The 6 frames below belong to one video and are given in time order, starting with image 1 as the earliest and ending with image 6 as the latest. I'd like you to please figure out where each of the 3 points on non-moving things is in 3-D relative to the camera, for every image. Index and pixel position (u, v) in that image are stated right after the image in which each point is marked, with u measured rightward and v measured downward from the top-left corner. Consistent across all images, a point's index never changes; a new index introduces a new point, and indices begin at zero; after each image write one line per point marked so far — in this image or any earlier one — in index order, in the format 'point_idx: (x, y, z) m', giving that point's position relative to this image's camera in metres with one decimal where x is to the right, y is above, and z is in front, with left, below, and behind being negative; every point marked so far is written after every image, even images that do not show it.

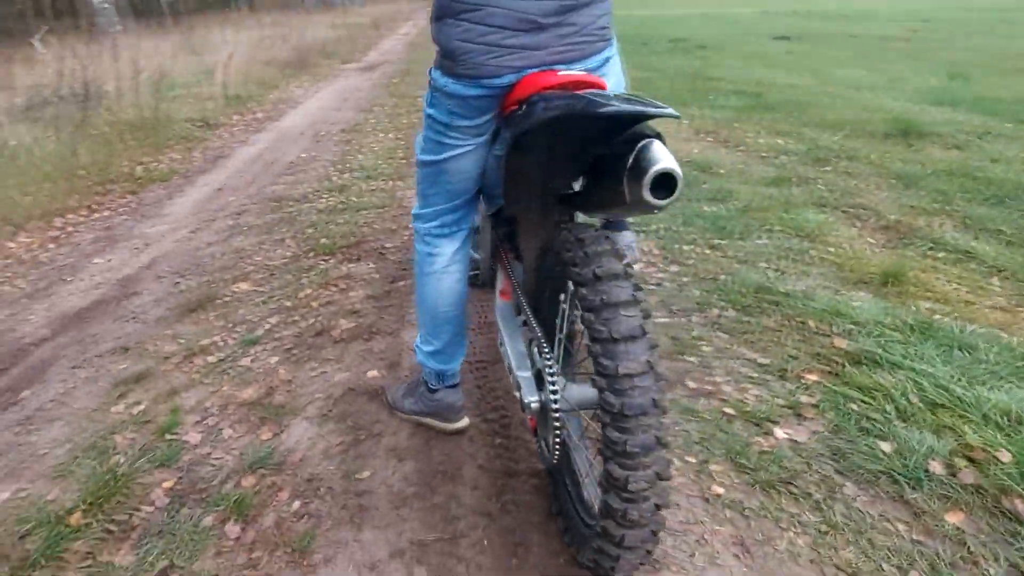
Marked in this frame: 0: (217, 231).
0: (-1.6, +0.3, +4.2) m
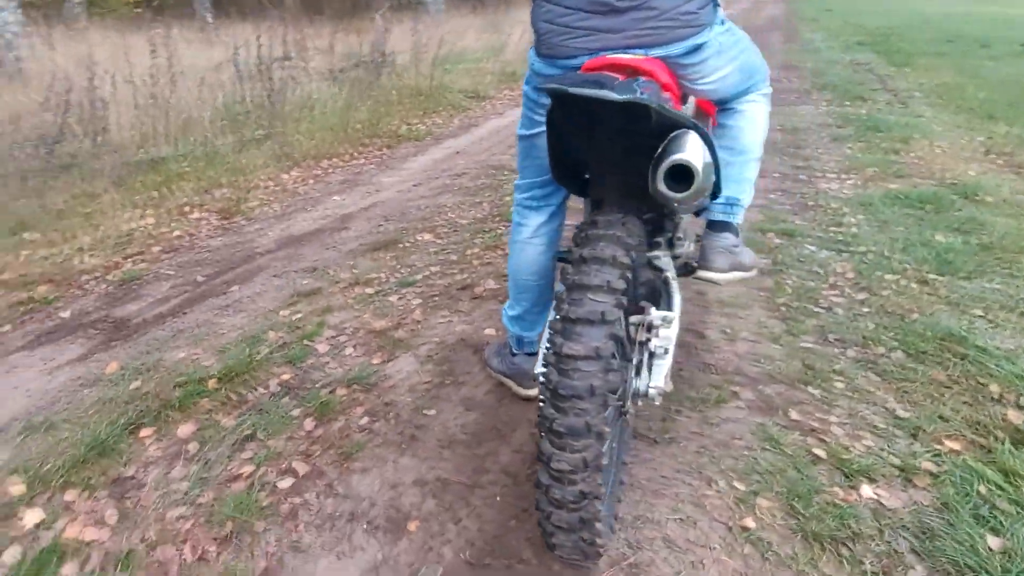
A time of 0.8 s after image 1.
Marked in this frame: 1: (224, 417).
0: (-0.5, +0.6, +4.8) m
1: (-1.1, -0.5, +2.9) m
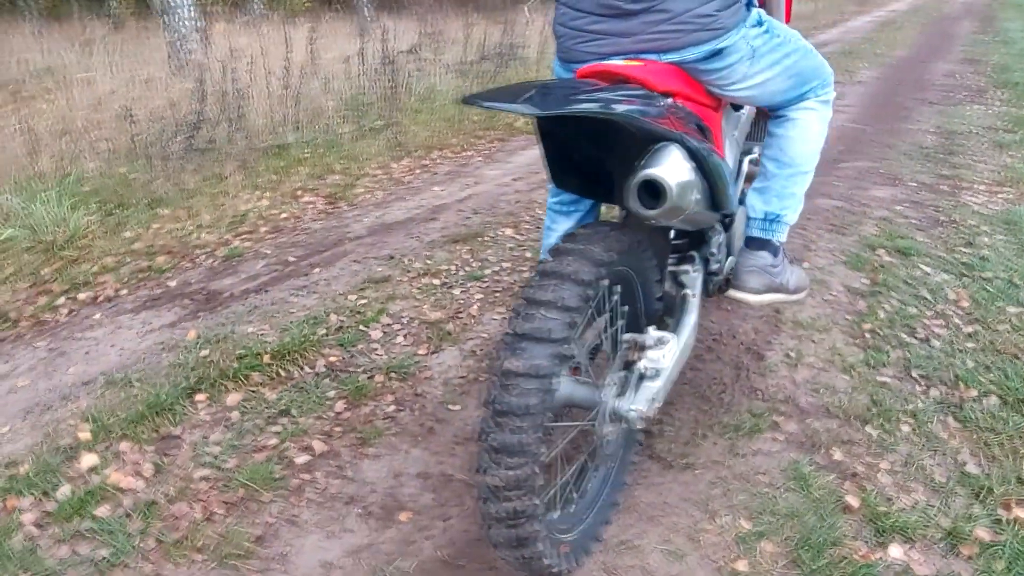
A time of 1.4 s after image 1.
0: (+0.1, +0.6, +4.8) m
1: (-1.0, -0.4, +3.2) m
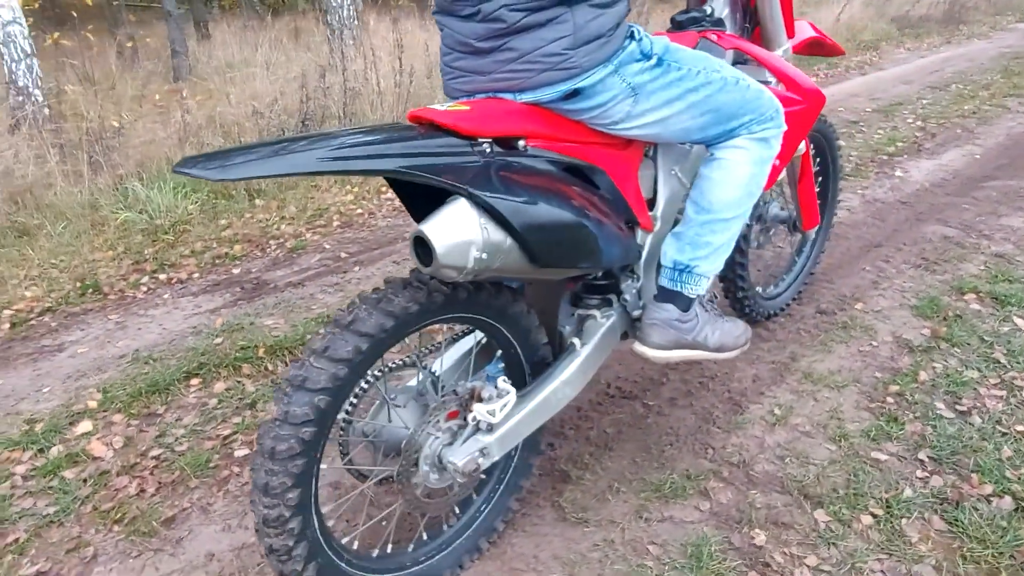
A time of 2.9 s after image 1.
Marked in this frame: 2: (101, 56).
0: (+0.5, +0.6, +4.7) m
1: (-1.1, -0.4, +3.4) m
2: (-3.8, +2.2, +7.3) m
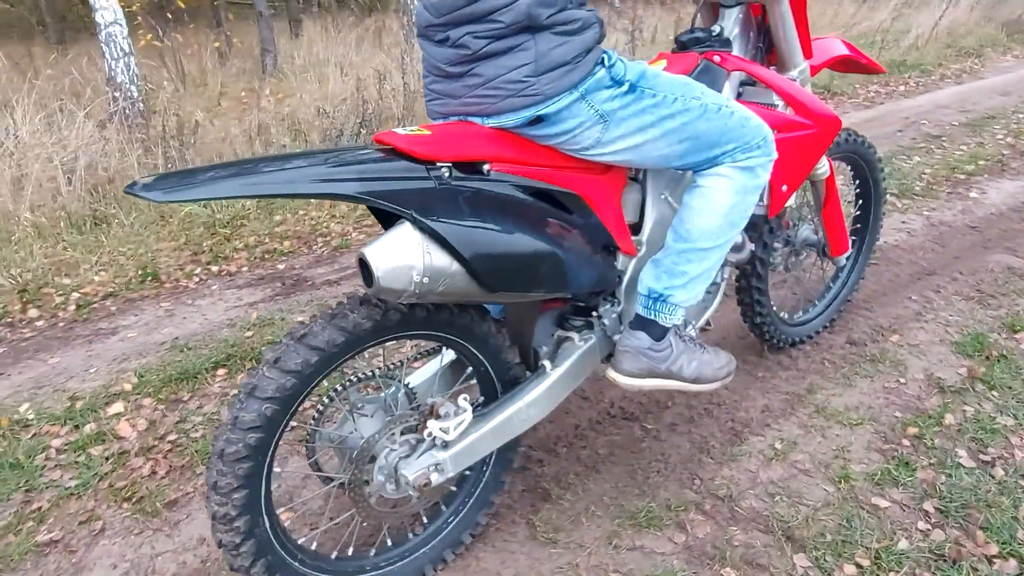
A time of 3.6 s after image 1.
0: (+0.7, +0.5, +4.6) m
1: (-1.1, -0.4, +3.6) m
2: (-3.1, +2.3, +7.8) m
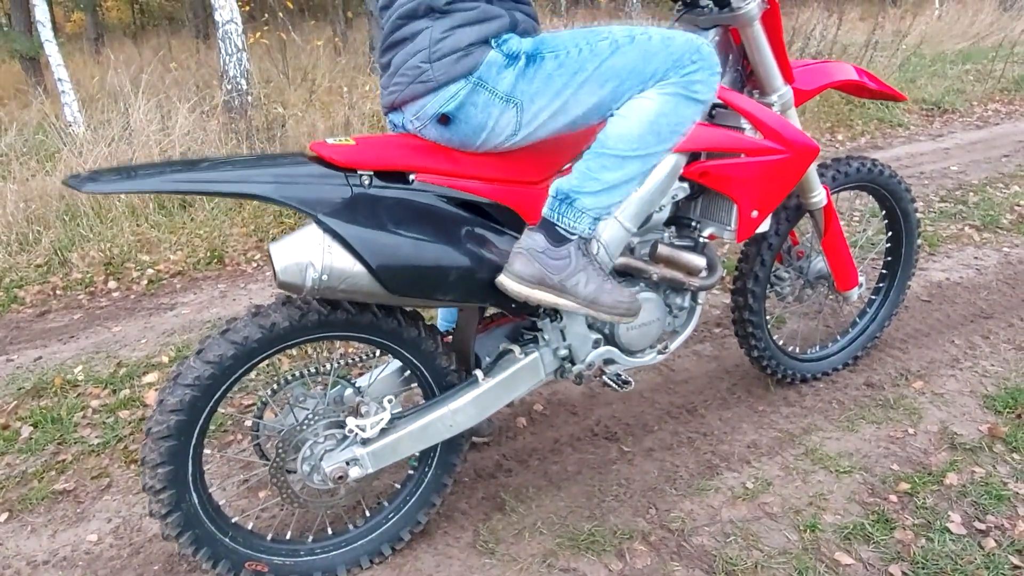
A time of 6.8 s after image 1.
0: (+1.0, +0.4, +4.5) m
1: (-1.1, -0.4, +3.8) m
2: (-2.1, +2.5, +8.3) m
